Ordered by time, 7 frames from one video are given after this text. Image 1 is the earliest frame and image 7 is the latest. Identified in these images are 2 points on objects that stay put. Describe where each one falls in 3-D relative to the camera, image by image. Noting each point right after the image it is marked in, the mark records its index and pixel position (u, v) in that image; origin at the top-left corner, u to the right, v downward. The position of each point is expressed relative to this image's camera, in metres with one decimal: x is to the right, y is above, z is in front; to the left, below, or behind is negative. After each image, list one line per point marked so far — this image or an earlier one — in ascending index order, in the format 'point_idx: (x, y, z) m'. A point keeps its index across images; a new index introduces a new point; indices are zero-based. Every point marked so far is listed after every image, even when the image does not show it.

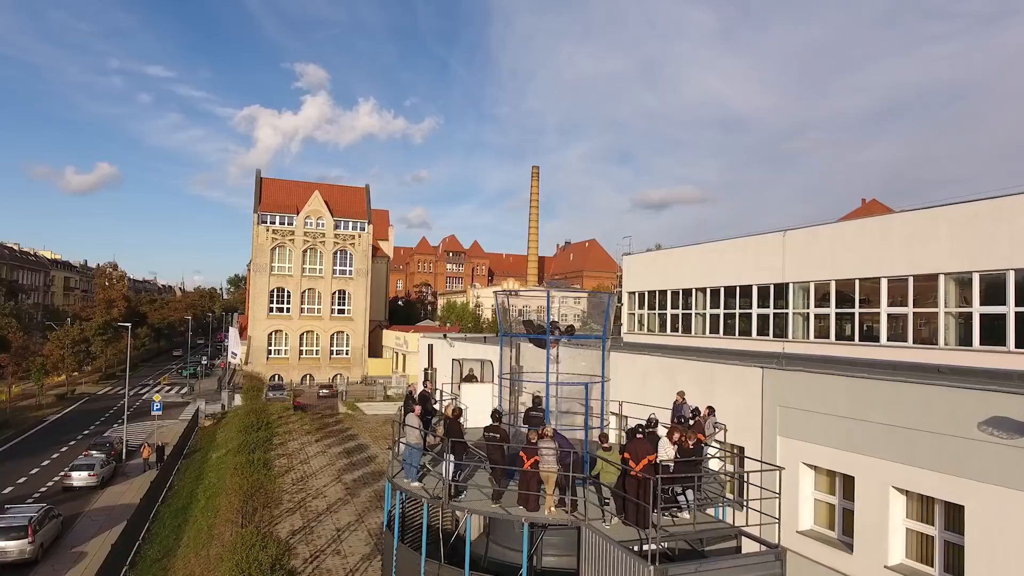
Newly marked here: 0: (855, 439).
0: (+6.7, -2.9, +12.4) m
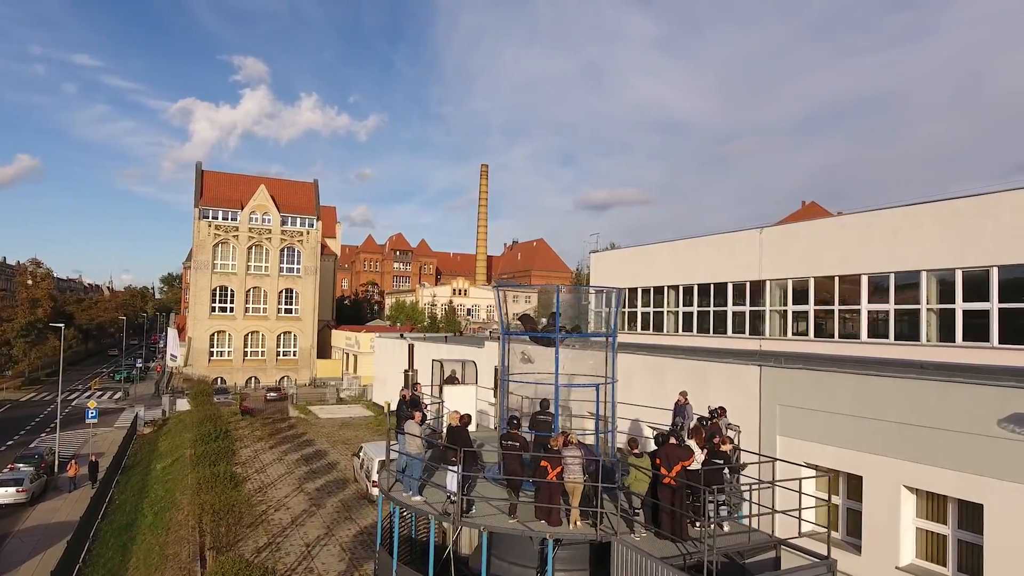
0: (+6.6, -2.8, +12.1) m
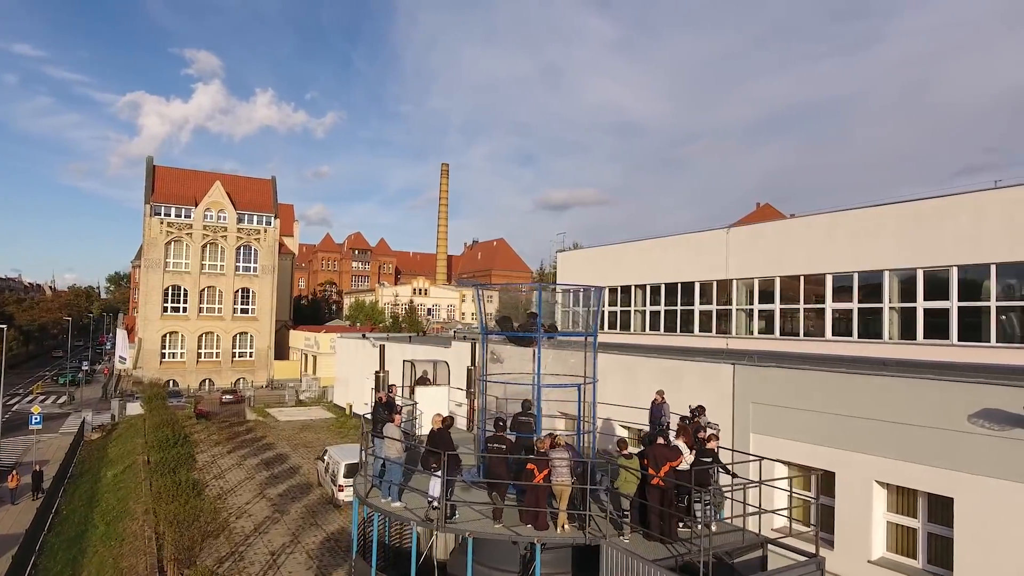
0: (+6.2, -2.7, +12.3) m
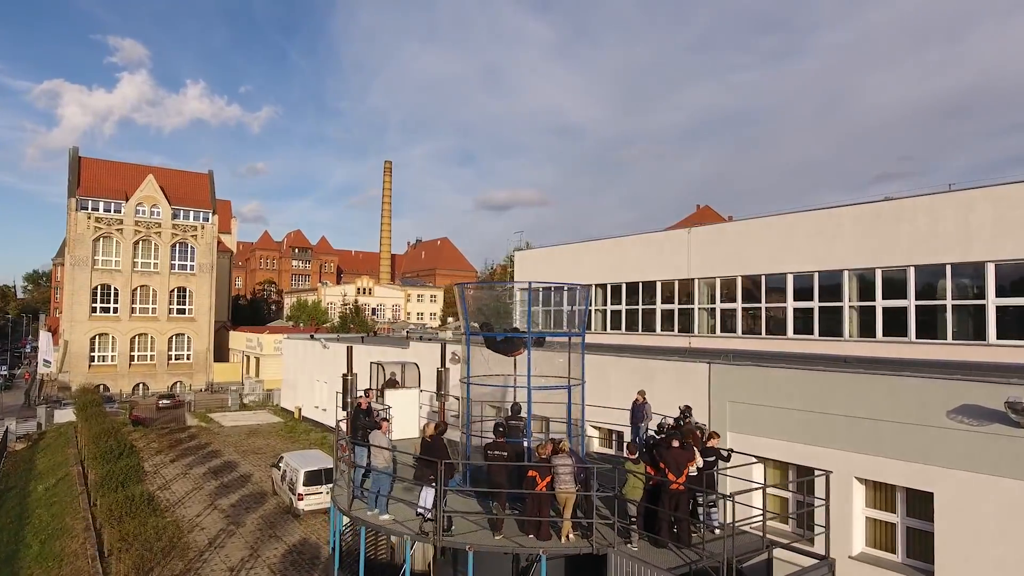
0: (+5.8, -2.7, +12.4) m
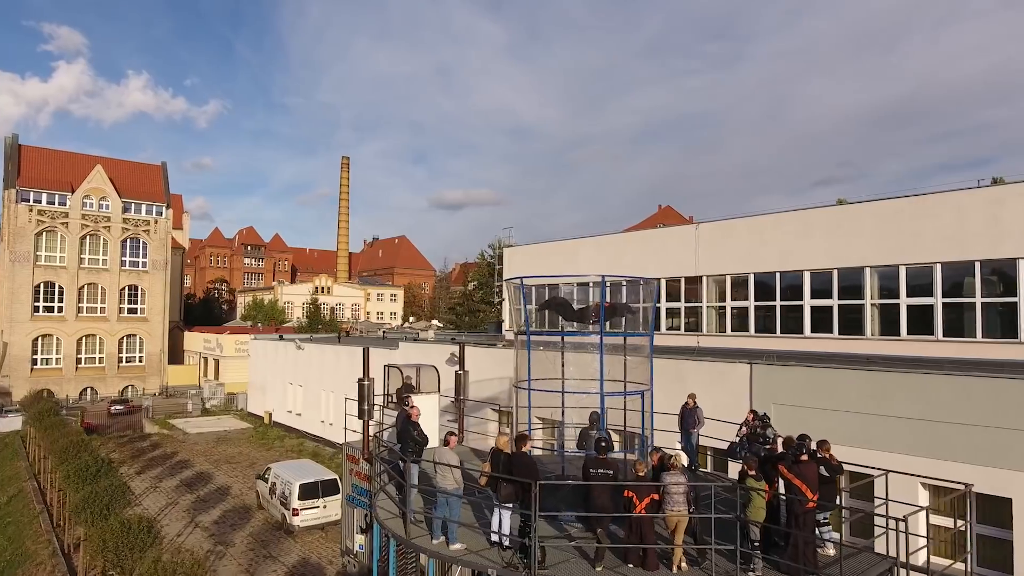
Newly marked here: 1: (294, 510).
0: (+6.6, -2.6, +11.8) m
1: (-5.4, -5.5, +16.3) m
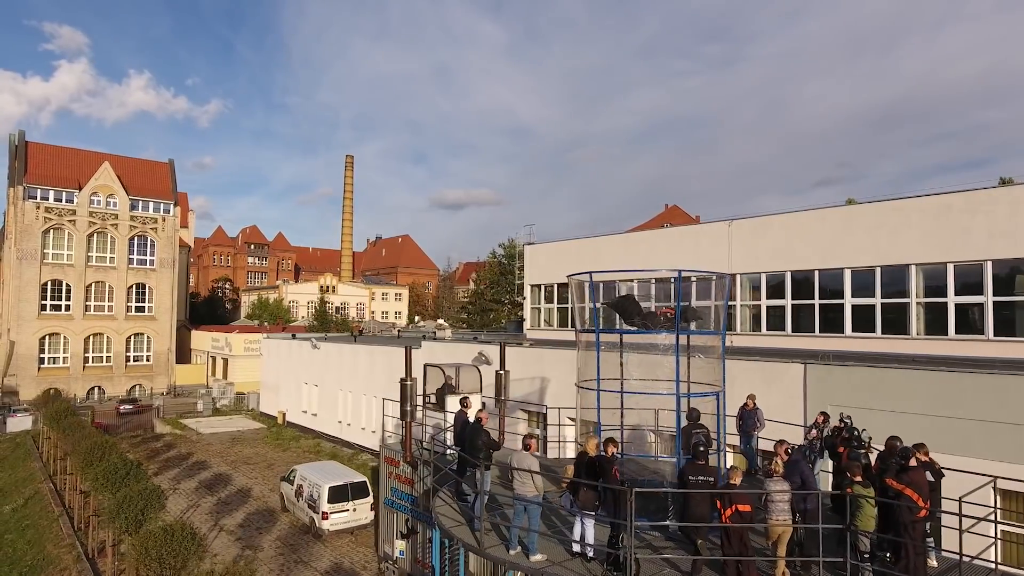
0: (+7.4, -2.6, +11.3) m
1: (-4.6, -5.5, +15.8) m
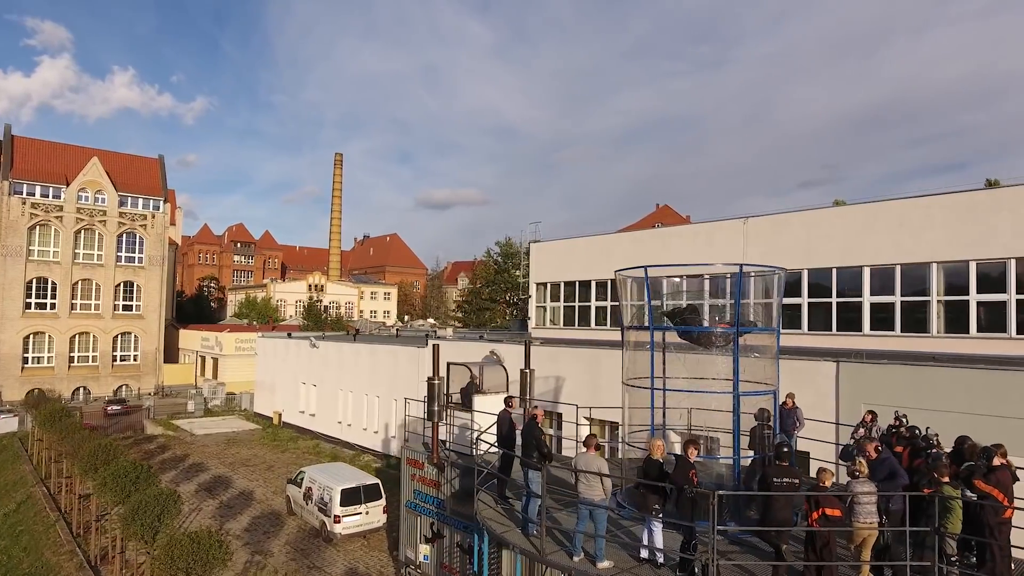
0: (+8.0, -2.5, +11.0) m
1: (-4.1, -5.4, +15.3) m
